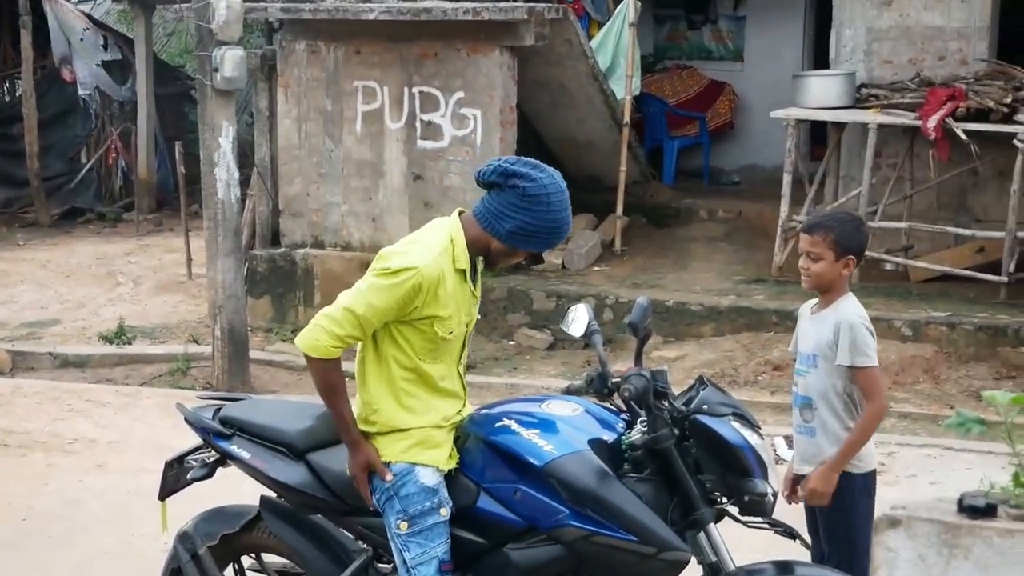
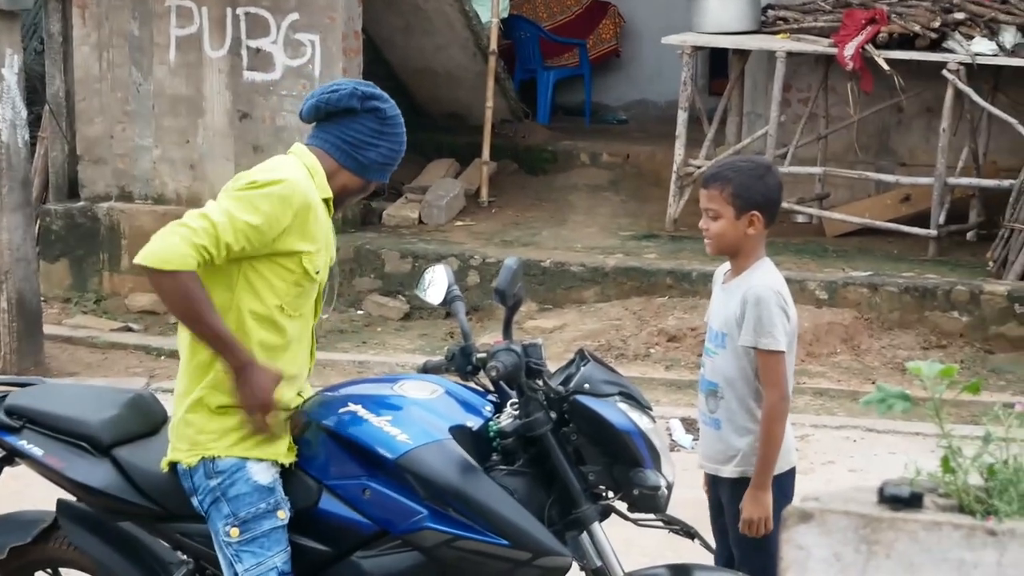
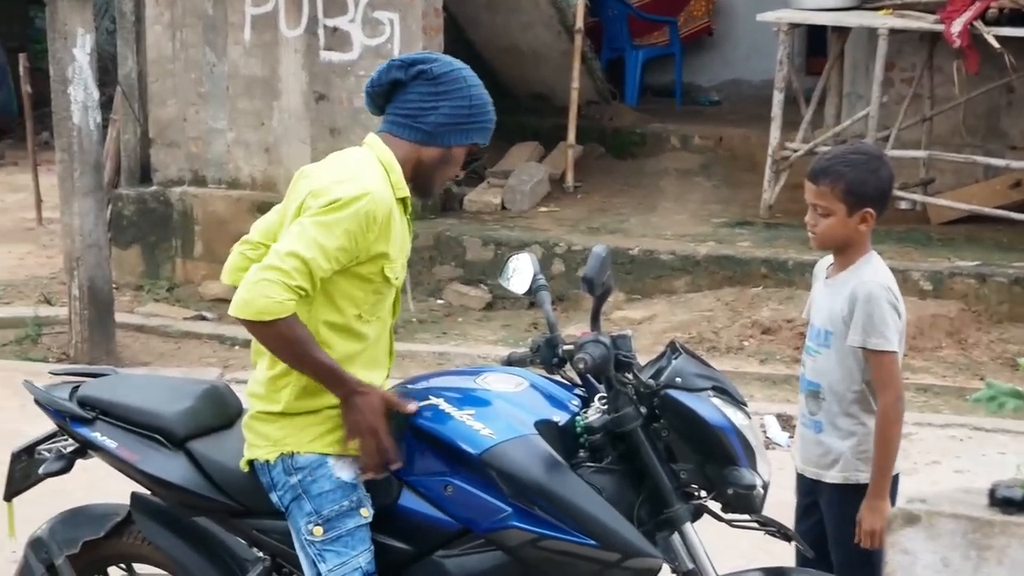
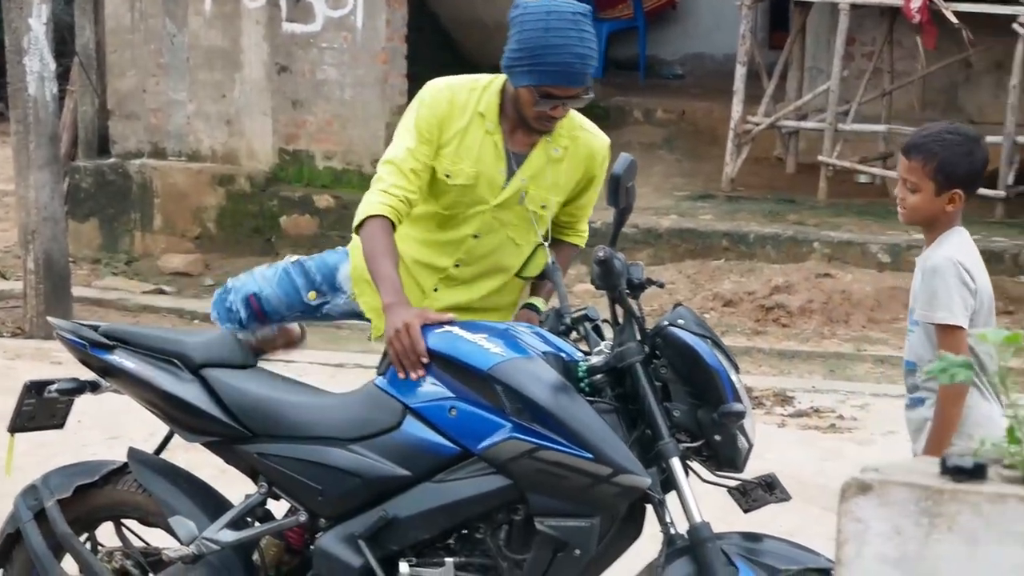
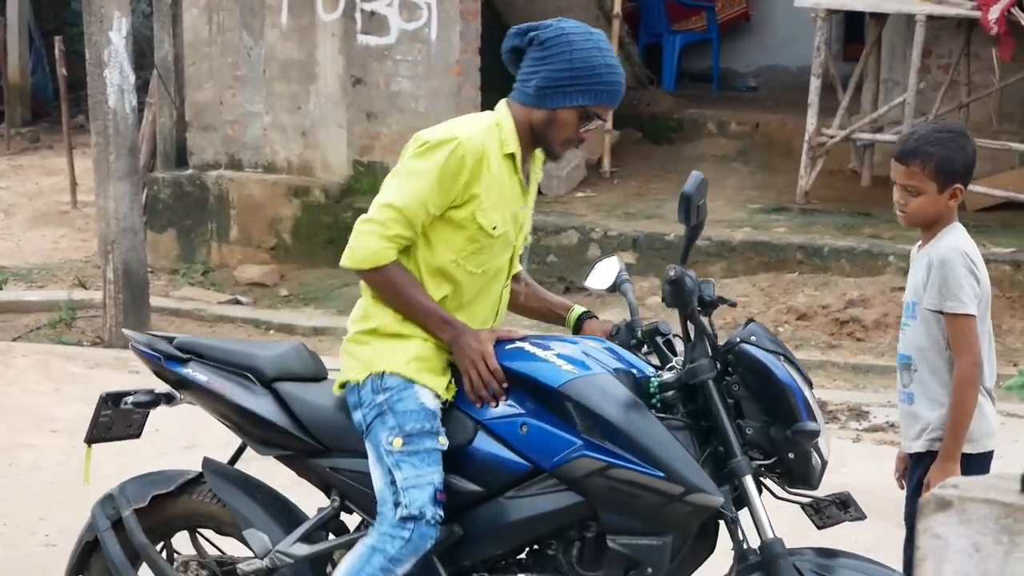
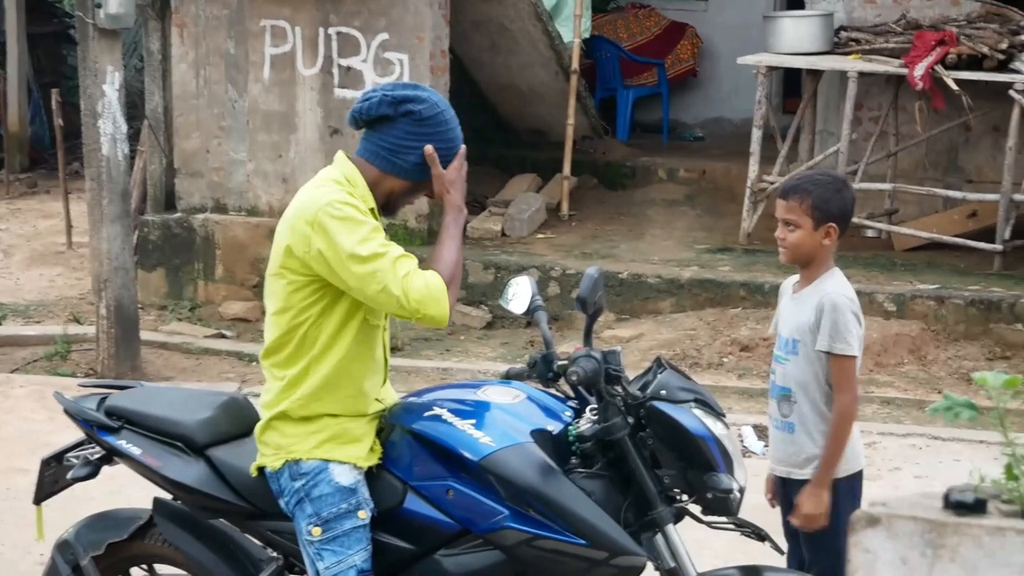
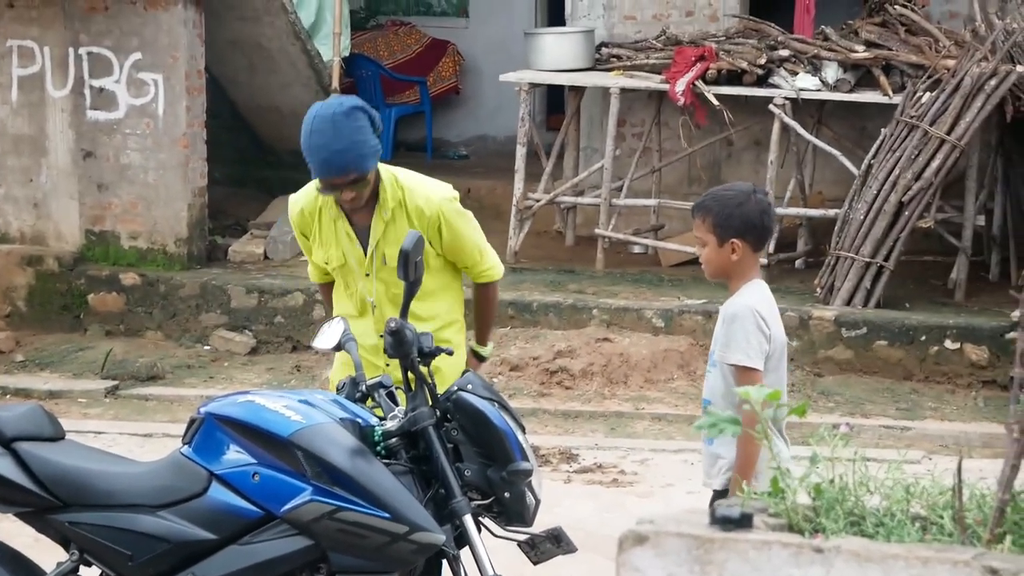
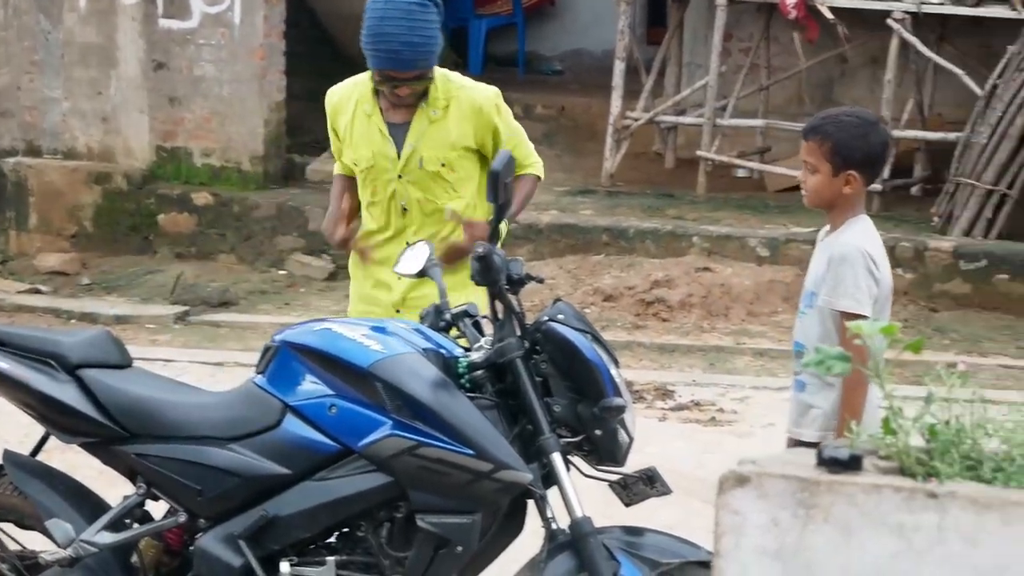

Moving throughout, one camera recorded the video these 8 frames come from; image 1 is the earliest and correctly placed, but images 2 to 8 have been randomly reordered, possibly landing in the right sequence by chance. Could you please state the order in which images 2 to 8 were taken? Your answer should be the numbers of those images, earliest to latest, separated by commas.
6, 2, 3, 5, 4, 8, 7
